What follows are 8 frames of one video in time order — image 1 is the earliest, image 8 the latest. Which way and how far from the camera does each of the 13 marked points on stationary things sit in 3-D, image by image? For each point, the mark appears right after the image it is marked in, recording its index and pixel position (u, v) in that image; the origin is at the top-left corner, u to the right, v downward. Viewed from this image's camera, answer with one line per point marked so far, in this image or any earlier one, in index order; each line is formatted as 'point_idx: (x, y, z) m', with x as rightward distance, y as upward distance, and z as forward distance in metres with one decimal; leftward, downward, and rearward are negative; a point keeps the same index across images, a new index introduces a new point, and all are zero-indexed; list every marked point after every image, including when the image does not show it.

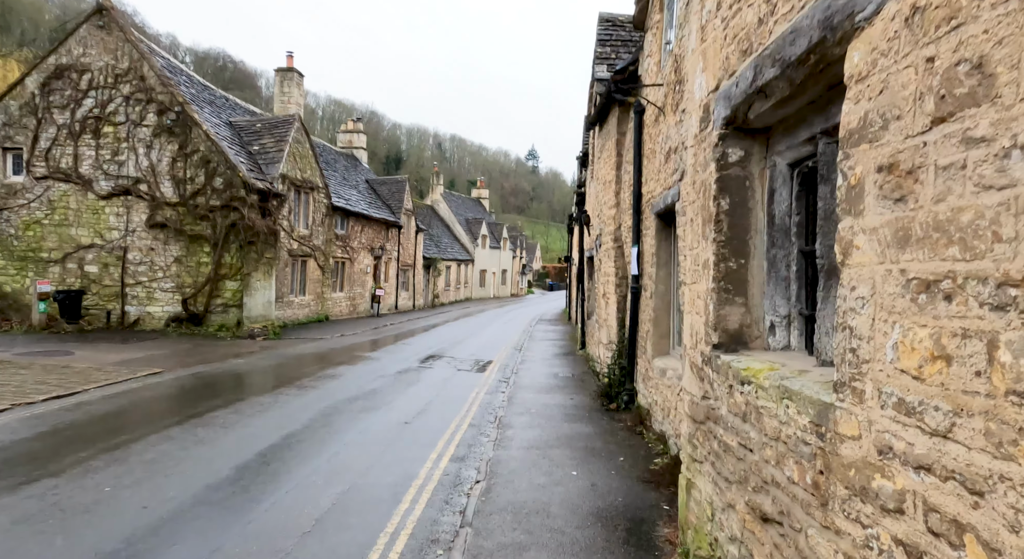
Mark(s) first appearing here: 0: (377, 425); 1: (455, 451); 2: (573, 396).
0: (-1.7, -1.8, +7.8) m
1: (-0.6, -1.9, +6.8) m
2: (+0.9, -1.8, +9.8) m
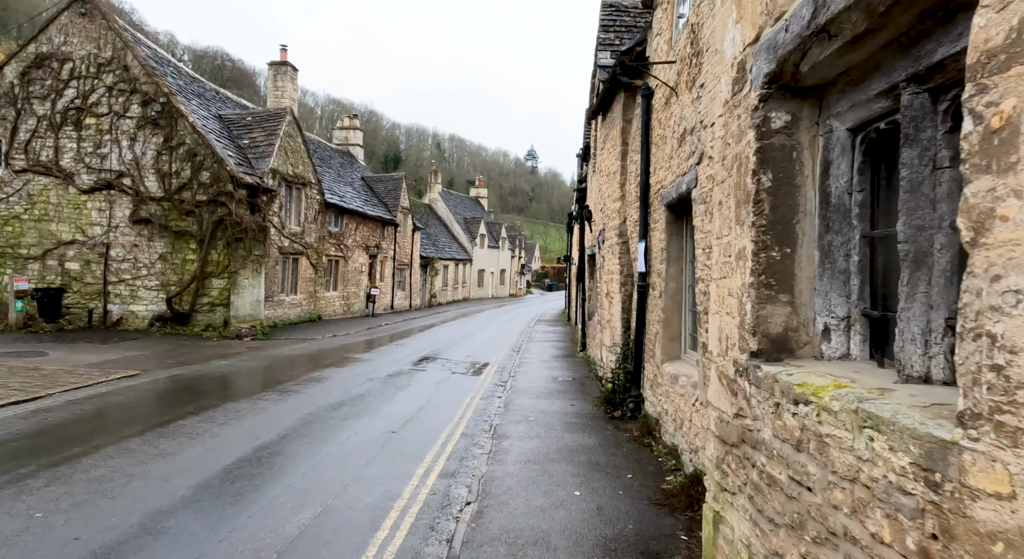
0: (-1.7, -1.8, +7.2) m
1: (-0.7, -1.8, +6.2) m
2: (+0.9, -1.8, +9.2) m
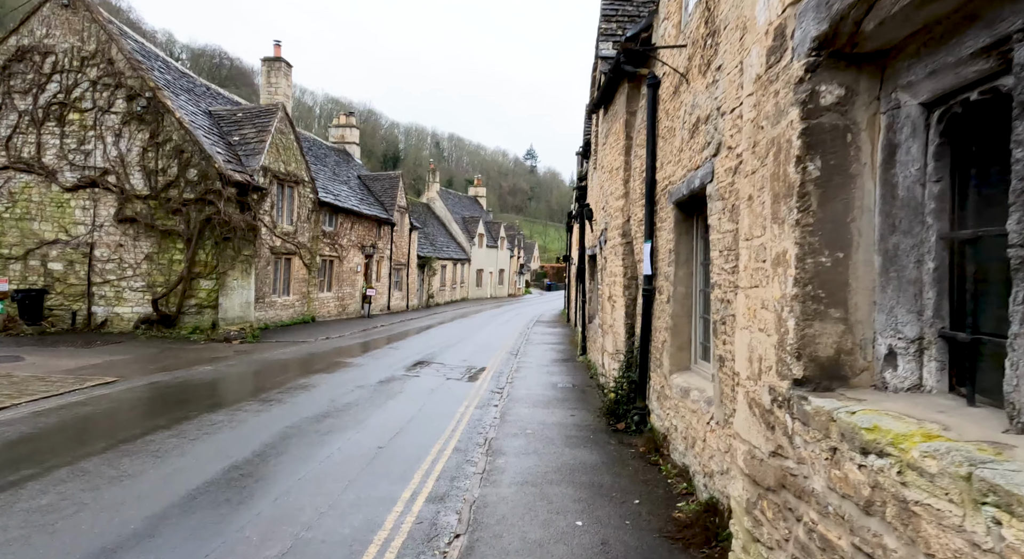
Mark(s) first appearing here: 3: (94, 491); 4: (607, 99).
0: (-1.7, -1.8, +6.6) m
1: (-0.7, -1.9, +5.7) m
2: (+0.8, -1.8, +8.6) m
3: (-3.3, -1.7, +4.9) m
4: (+1.5, +2.8, +9.9) m
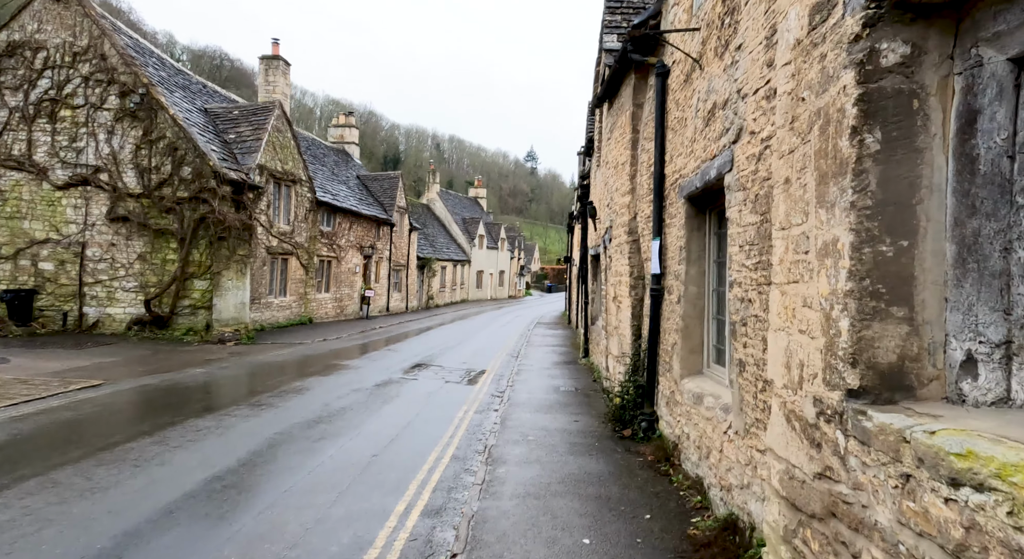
0: (-1.7, -1.8, +6.3) m
1: (-0.7, -1.9, +5.3) m
2: (+0.9, -1.8, +8.3) m
3: (-3.3, -1.6, +4.6) m
4: (+1.5, +2.8, +9.5) m
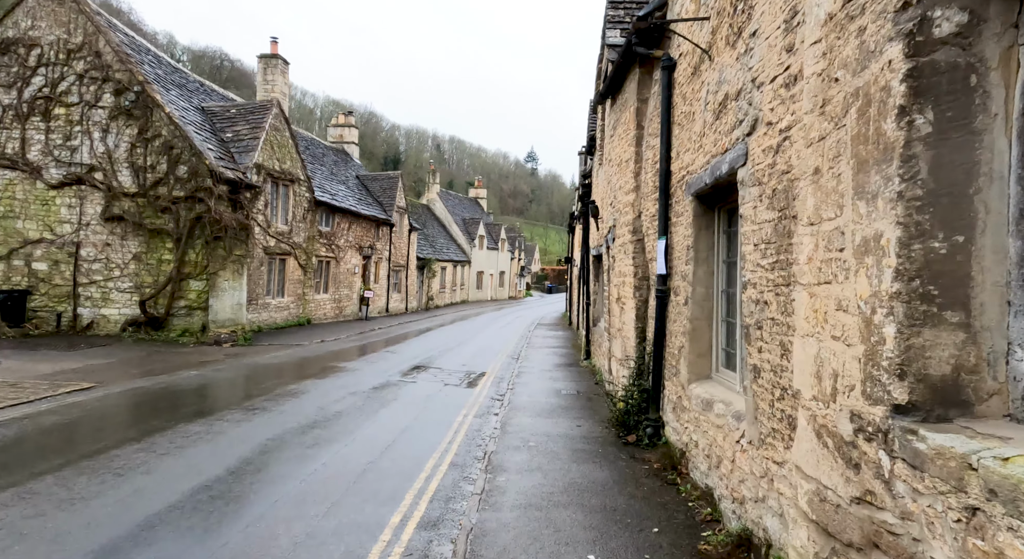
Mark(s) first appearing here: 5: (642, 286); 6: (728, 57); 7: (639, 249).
0: (-1.7, -1.8, +6.0) m
1: (-0.7, -1.9, +5.0) m
2: (+0.9, -1.8, +8.0) m
3: (-3.3, -1.6, +4.3) m
4: (+1.5, +2.8, +9.3) m
5: (+1.6, -0.1, +7.7) m
6: (+1.5, +1.6, +4.5) m
7: (+1.6, +0.4, +7.7) m
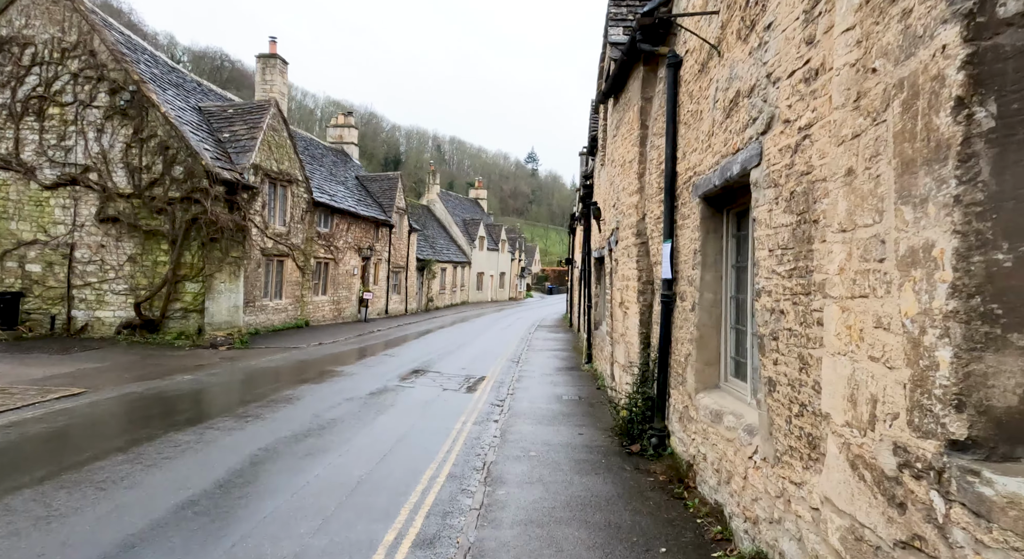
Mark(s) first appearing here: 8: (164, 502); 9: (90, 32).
0: (-1.7, -1.8, +5.8) m
1: (-0.7, -1.9, +4.8) m
2: (+0.9, -1.9, +7.8) m
3: (-3.3, -1.7, +4.1) m
4: (+1.5, +2.8, +9.1) m
5: (+1.6, -0.1, +7.4) m
6: (+1.6, +1.6, +4.3) m
7: (+1.6, +0.3, +7.5) m
8: (-2.7, -1.7, +4.9) m
9: (-10.5, +6.1, +15.6) m
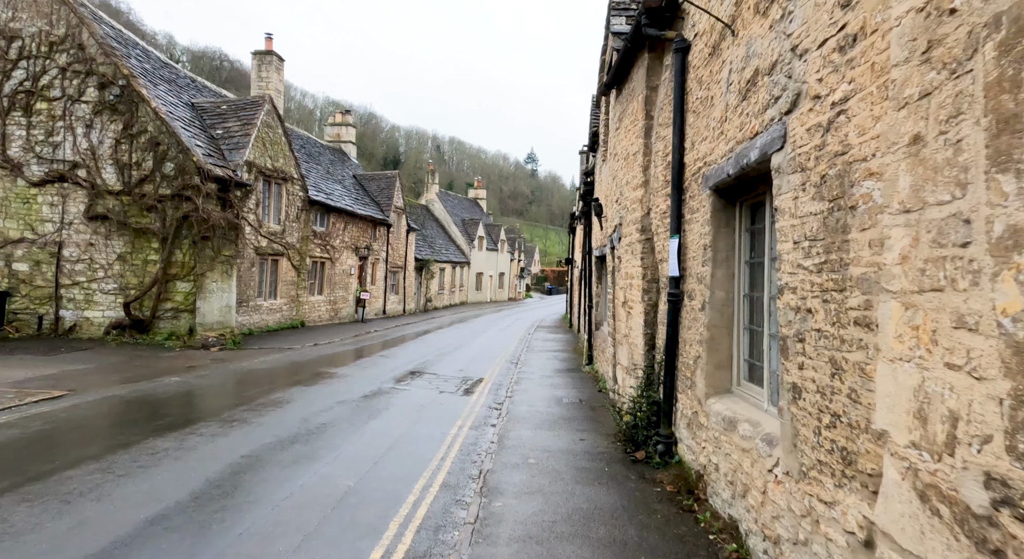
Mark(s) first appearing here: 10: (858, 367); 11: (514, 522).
0: (-1.7, -1.8, +5.4) m
1: (-0.7, -1.9, +4.4) m
2: (+0.8, -1.9, +7.4) m
3: (-3.3, -1.7, +3.7) m
4: (+1.5, +2.8, +8.7) m
5: (+1.6, -0.1, +7.1) m
6: (+1.5, +1.6, +3.9) m
7: (+1.5, +0.3, +7.2) m
8: (-2.8, -1.7, +4.6) m
9: (-10.5, +6.2, +15.3) m
10: (+1.5, -0.4, +2.7) m
11: (0.0, -1.9, +4.9) m
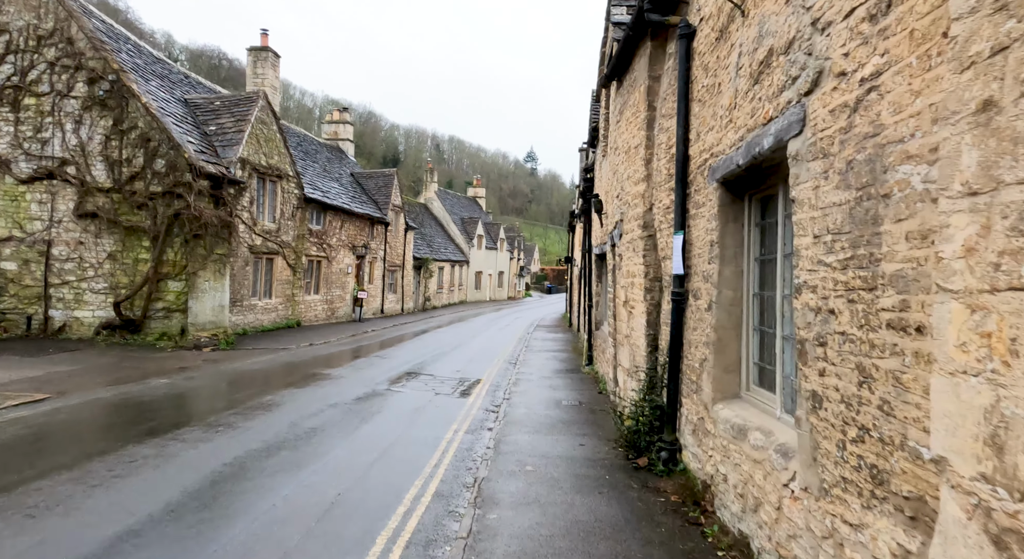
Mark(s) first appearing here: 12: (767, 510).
0: (-1.8, -1.8, +5.1) m
1: (-0.7, -1.9, +4.1) m
2: (+0.8, -1.9, +7.1) m
3: (-3.3, -1.7, +3.4) m
4: (+1.5, +2.8, +8.4) m
5: (+1.5, -0.1, +6.8) m
6: (+1.5, +1.6, +3.6) m
7: (+1.5, +0.4, +6.8) m
8: (-2.8, -1.7, +4.3) m
9: (-10.6, +6.2, +15.0) m
10: (+1.5, -0.4, +2.4) m
11: (0.0, -1.9, +4.6) m
12: (+1.5, -1.3, +3.7) m
